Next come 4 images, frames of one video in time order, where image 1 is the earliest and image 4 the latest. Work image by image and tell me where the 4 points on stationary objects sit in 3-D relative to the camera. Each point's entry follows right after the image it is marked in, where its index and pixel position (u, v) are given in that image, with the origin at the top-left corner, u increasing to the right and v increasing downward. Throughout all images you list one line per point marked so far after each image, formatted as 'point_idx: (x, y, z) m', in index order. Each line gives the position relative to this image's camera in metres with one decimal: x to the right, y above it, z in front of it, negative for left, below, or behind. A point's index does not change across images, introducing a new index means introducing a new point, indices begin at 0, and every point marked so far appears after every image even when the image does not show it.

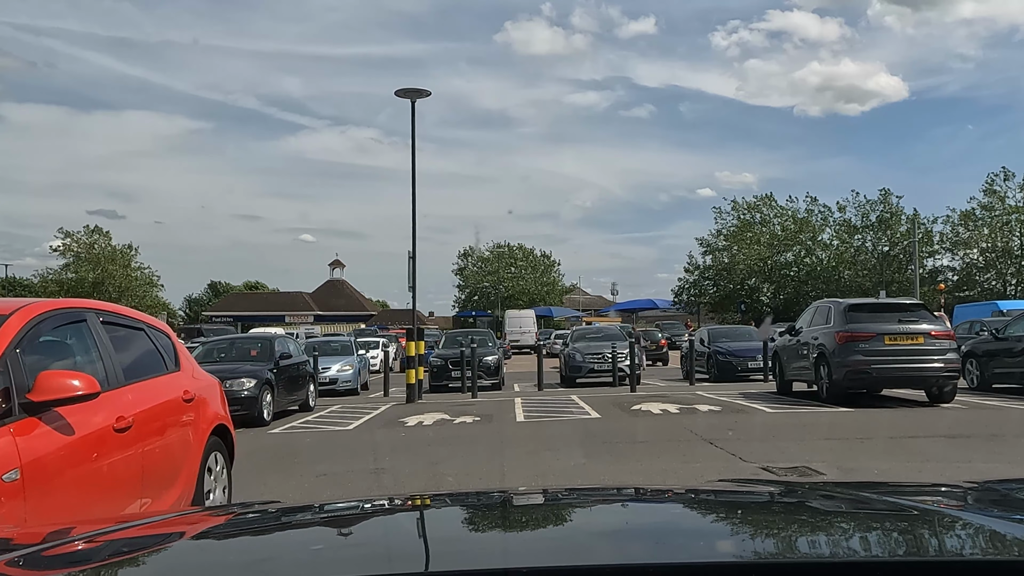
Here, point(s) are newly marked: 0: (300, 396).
0: (-3.5, -1.8, +13.3) m
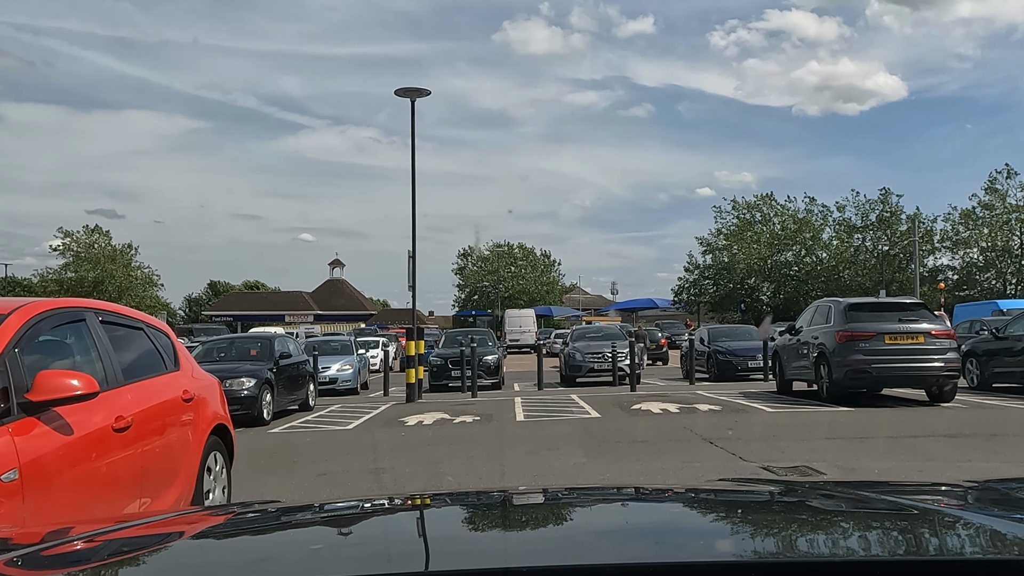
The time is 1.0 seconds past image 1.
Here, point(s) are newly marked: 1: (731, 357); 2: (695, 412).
0: (-3.5, -1.8, +13.3) m
1: (+5.0, -1.6, +18.4) m
2: (+2.7, -1.8, +11.7) m
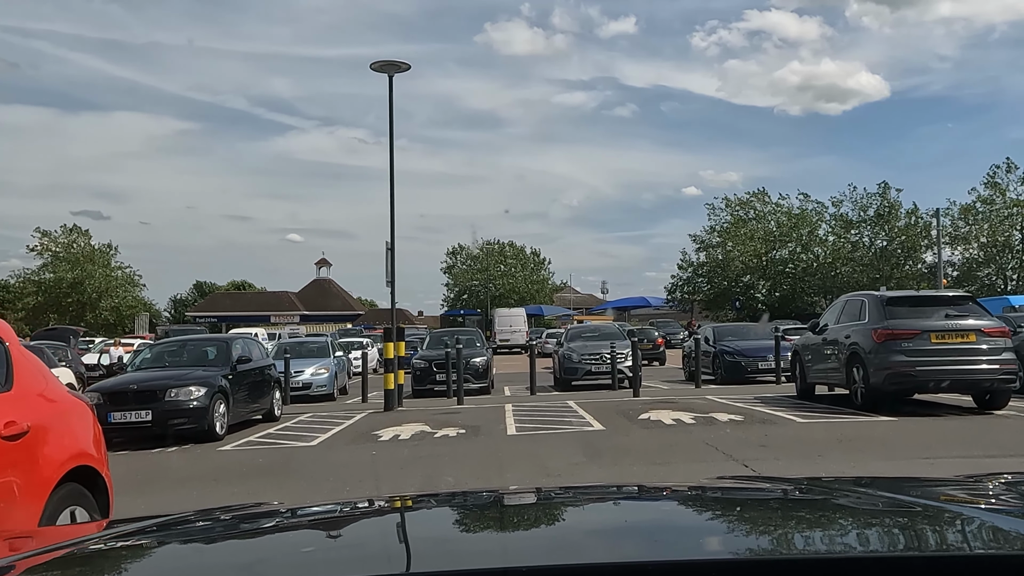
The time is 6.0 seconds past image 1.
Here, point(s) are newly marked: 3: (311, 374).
0: (-3.7, -1.7, +11.8) m
1: (+4.8, -1.5, +17.0) m
2: (+2.6, -1.7, +10.3) m
3: (-4.1, -1.8, +16.5) m
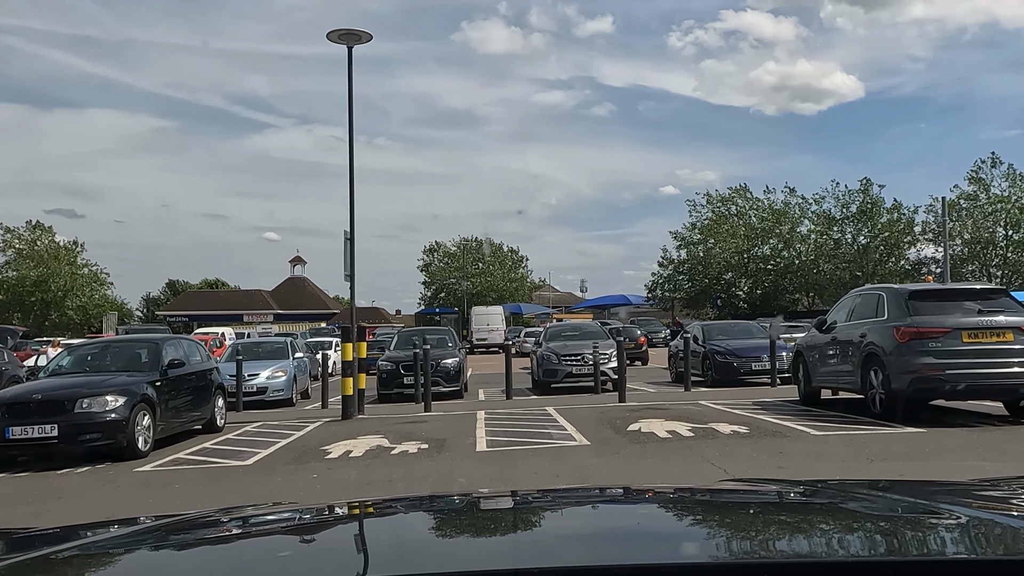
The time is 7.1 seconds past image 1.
0: (-4.0, -1.6, +10.5) m
1: (+4.3, -1.4, +15.9) m
2: (+2.2, -1.6, +9.1) m
3: (-4.6, -1.7, +15.2) m
